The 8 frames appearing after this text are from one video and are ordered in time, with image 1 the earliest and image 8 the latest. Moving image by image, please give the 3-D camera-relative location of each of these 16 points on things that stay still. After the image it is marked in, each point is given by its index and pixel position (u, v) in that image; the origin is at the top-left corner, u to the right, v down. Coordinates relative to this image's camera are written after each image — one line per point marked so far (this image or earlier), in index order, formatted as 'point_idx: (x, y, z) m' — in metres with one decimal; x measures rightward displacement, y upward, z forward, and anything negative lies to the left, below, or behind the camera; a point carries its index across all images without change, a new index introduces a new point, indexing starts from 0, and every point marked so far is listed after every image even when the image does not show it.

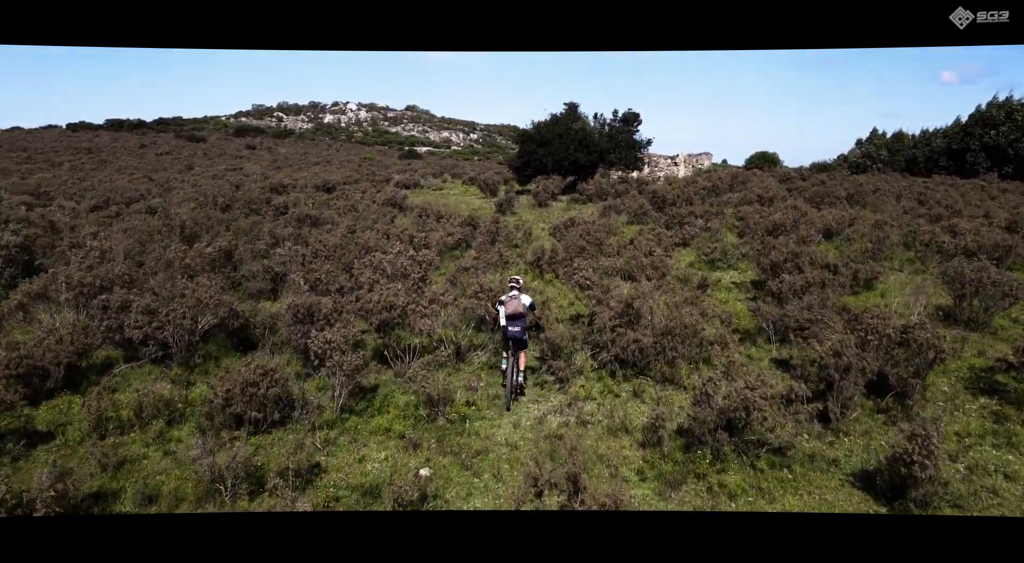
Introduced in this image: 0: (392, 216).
0: (-3.7, +2.2, +19.5) m
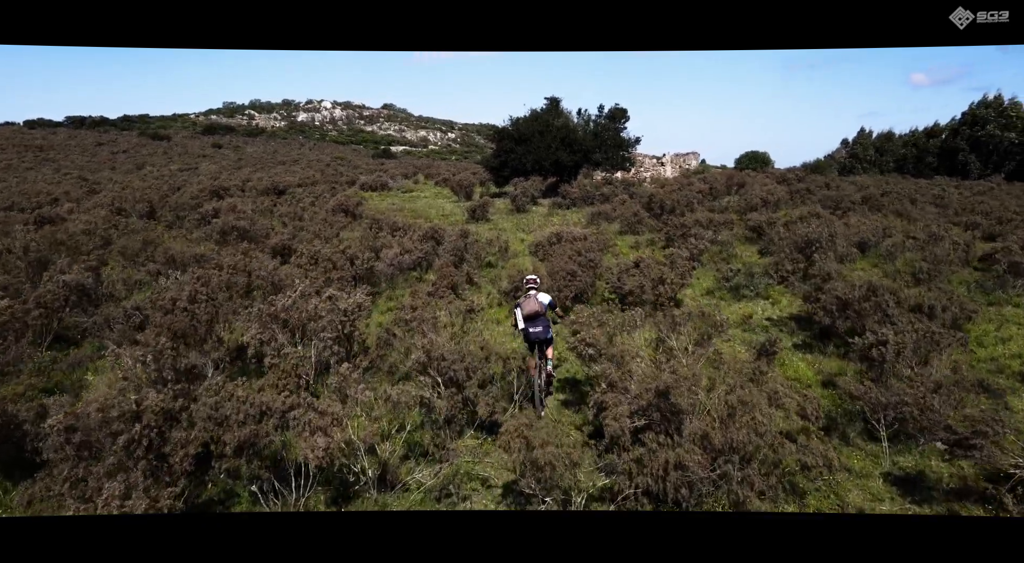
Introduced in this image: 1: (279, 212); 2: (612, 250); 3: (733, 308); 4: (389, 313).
0: (-4.4, +1.6, +16.2) m
1: (-7.2, +2.1, +19.2) m
2: (+2.5, +0.7, +15.0) m
3: (+3.9, -0.5, +10.8) m
4: (-2.0, -0.7, +10.5) m
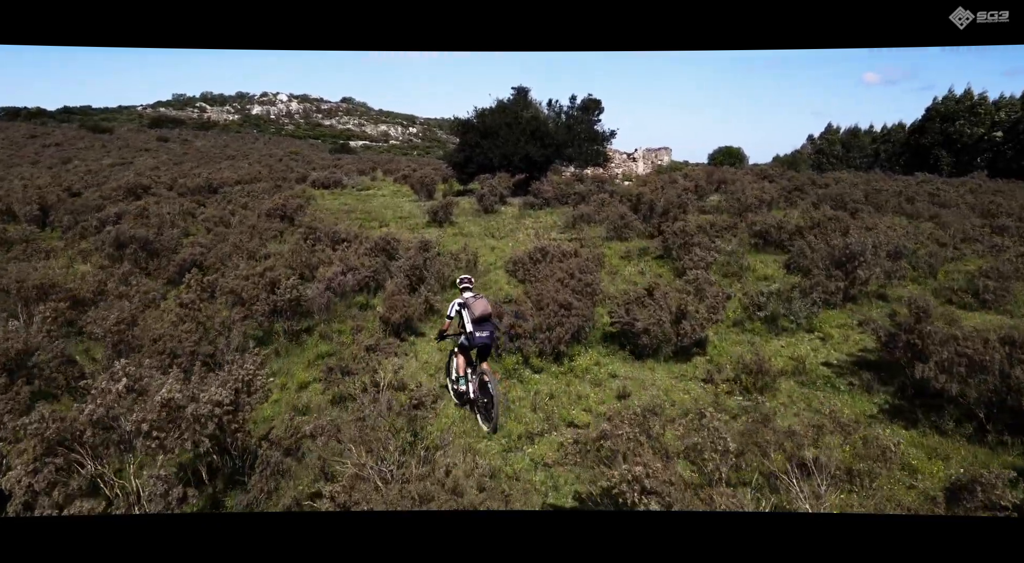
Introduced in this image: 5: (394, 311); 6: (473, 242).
0: (-5.1, +1.1, +13.2) m
1: (-8.1, +1.7, +16.0) m
2: (+1.9, +0.3, +12.4) m
3: (+3.5, -0.9, +8.3) m
4: (-2.3, -1.2, +7.6) m
5: (-1.7, -0.5, +8.9) m
6: (-1.1, +1.1, +17.4) m
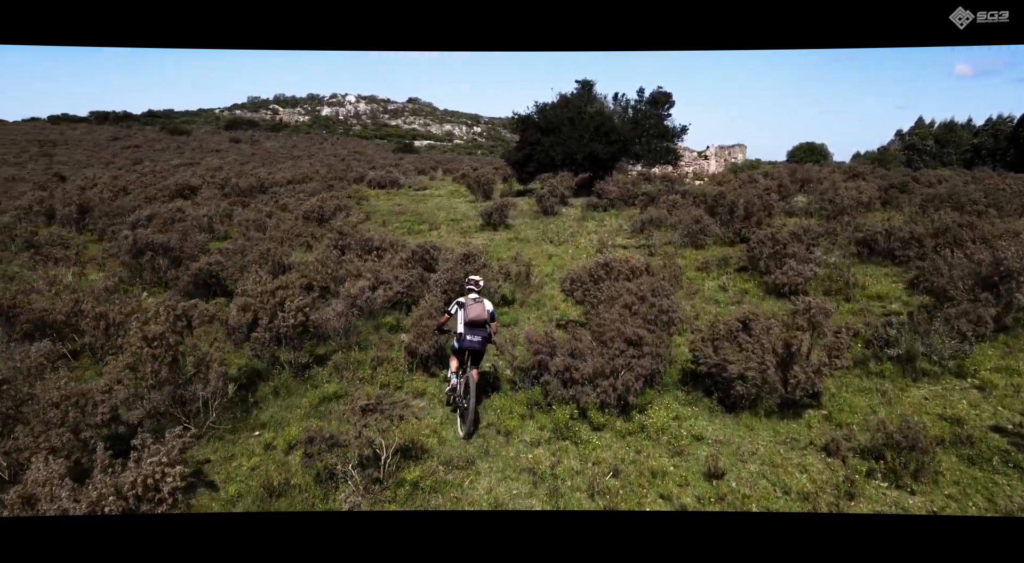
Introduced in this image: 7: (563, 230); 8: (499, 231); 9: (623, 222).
0: (-4.0, +0.9, +11.9) m
1: (-6.7, +1.5, +15.0) m
2: (+2.9, 0.0, +10.4) m
3: (+4.1, -1.3, +6.2) m
4: (-1.8, -1.4, +6.1) m
5: (-1.1, -0.7, +7.3) m
6: (+0.4, +0.8, +15.7) m
7: (+1.6, +1.6, +18.5) m
8: (-0.4, +1.6, +18.7) m
9: (+3.5, +1.9, +19.5) m
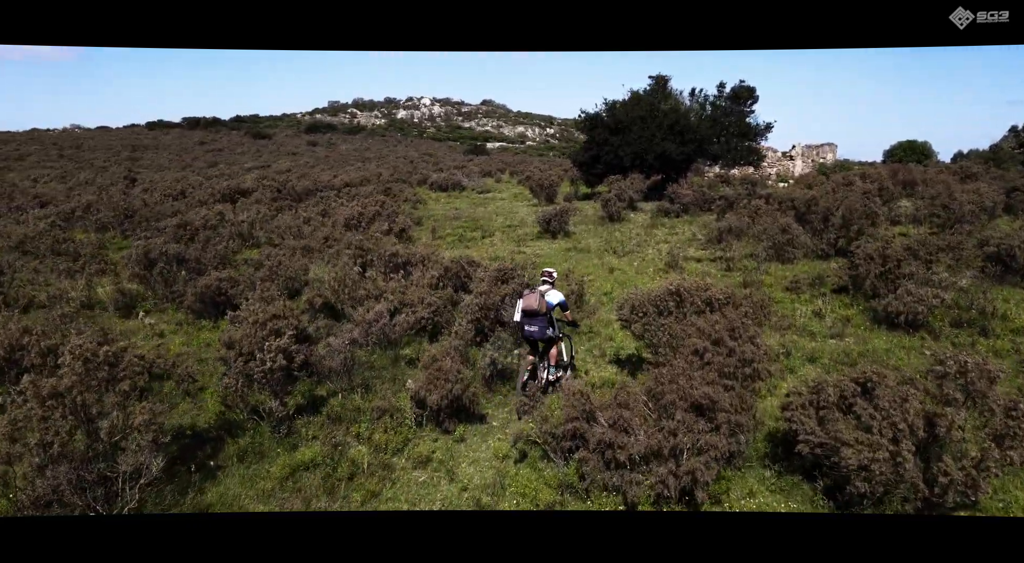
0: (-3.1, +0.6, +10.8) m
1: (-5.4, +1.3, +14.2) m
2: (+3.5, -0.3, +8.5) m
3: (+4.2, -1.7, +4.2) m
4: (-1.6, -1.7, +4.8) m
5: (-0.7, -1.0, +5.9) m
6: (+1.7, +0.5, +14.1) m
7: (+3.2, +1.2, +16.7) m
8: (+1.3, +1.2, +17.1) m
9: (+5.2, +1.5, +17.4) m
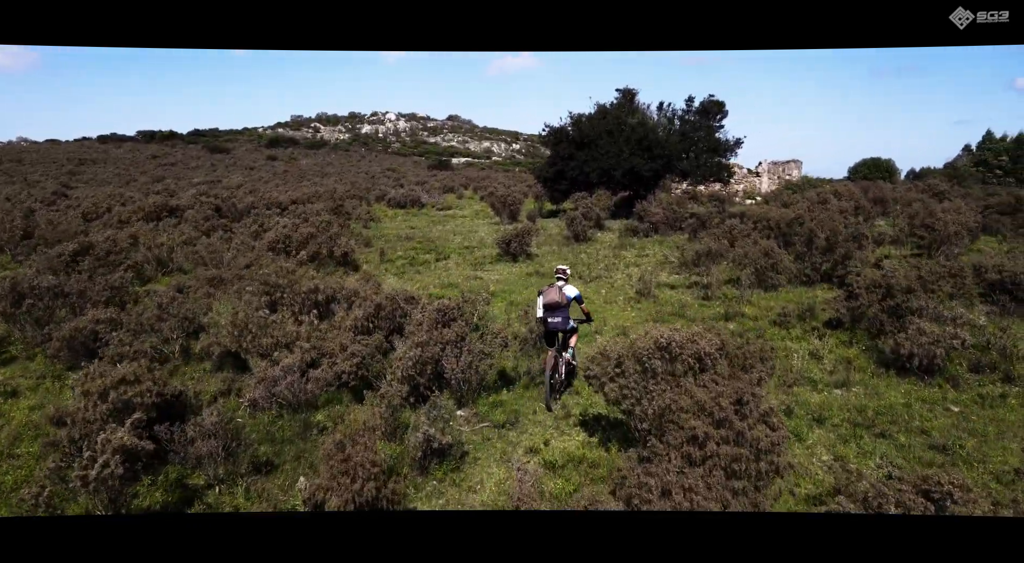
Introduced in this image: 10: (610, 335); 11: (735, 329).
0: (-3.8, +0.1, +9.2) m
1: (-6.3, +0.6, +12.5) m
2: (+2.9, -0.8, +7.2) m
3: (+3.8, -2.0, +2.9) m
4: (-2.0, -2.1, +3.2) m
5: (-1.2, -1.4, +4.3) m
6: (+0.8, -0.1, +12.7) m
7: (+2.1, +0.5, +15.4) m
8: (+0.2, +0.5, +15.7) m
9: (+4.1, +0.8, +16.2) m
10: (+1.5, -0.9, +9.1) m
11: (+3.3, -0.7, +8.9) m
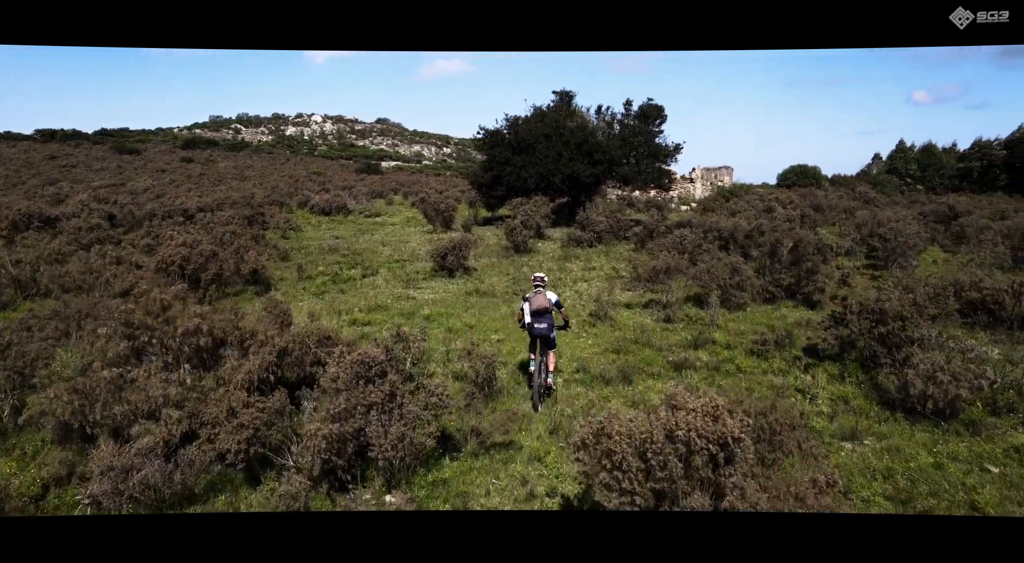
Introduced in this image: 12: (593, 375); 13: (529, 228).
0: (-4.5, -0.3, +7.2) m
1: (-7.4, +0.2, +10.2) m
2: (+2.4, -1.1, +6.0) m
3: (+3.8, -2.3, +1.8) m
4: (-2.1, -2.4, +1.5) m
5: (-1.4, -1.8, +2.7) m
6: (-0.3, -0.5, +11.2) m
7: (+0.7, +0.1, +14.1) m
8: (-1.3, +0.1, +14.2) m
9: (+2.6, +0.5, +15.1) m
10: (+0.7, -1.2, +7.7) m
11: (+2.5, -1.0, +7.7) m
12: (+1.0, -1.2, +7.7) m
13: (+0.5, +1.7, +19.1) m
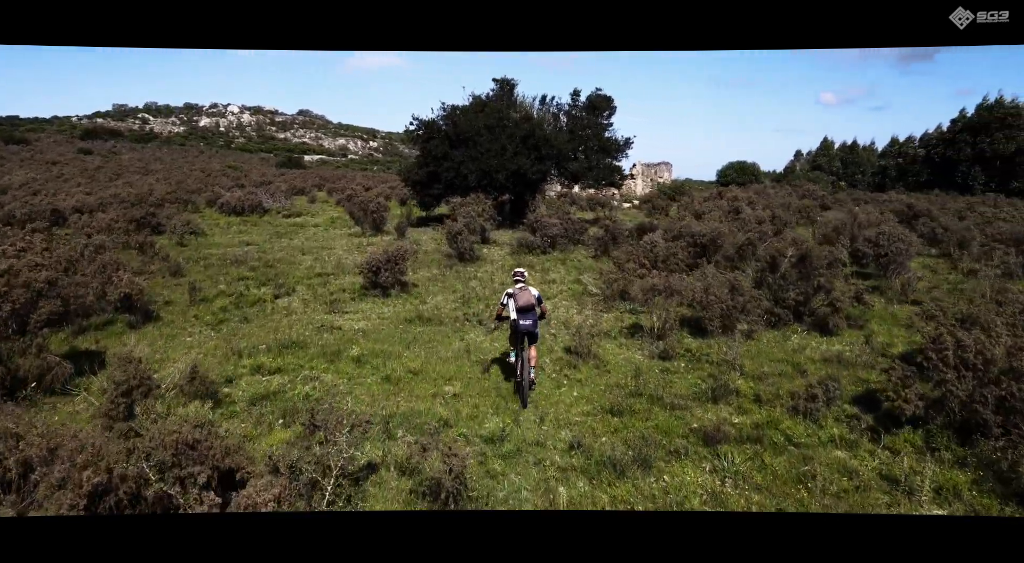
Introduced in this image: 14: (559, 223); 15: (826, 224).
0: (-4.7, -0.8, +4.4) m
1: (-7.9, -0.3, +7.0) m
2: (+2.3, -1.5, +4.0) m
3: (+4.2, -2.7, 0.0) m
4: (-1.6, -2.9, -1.1) m
5: (-1.1, -2.3, +0.2) m
6: (-1.0, -0.9, +8.8) m
7: (-0.3, -0.2, +11.8) m
8: (-2.3, -0.3, +11.7) m
9: (+1.4, +0.1, +13.0) m
10: (+0.5, -1.6, +5.4) m
11: (+2.3, -1.4, +5.7) m
12: (+0.8, -1.6, +5.5) m
13: (-1.0, +1.3, +16.7) m
14: (+1.3, +1.6, +17.0) m
15: (+8.2, +1.5, +15.8) m
